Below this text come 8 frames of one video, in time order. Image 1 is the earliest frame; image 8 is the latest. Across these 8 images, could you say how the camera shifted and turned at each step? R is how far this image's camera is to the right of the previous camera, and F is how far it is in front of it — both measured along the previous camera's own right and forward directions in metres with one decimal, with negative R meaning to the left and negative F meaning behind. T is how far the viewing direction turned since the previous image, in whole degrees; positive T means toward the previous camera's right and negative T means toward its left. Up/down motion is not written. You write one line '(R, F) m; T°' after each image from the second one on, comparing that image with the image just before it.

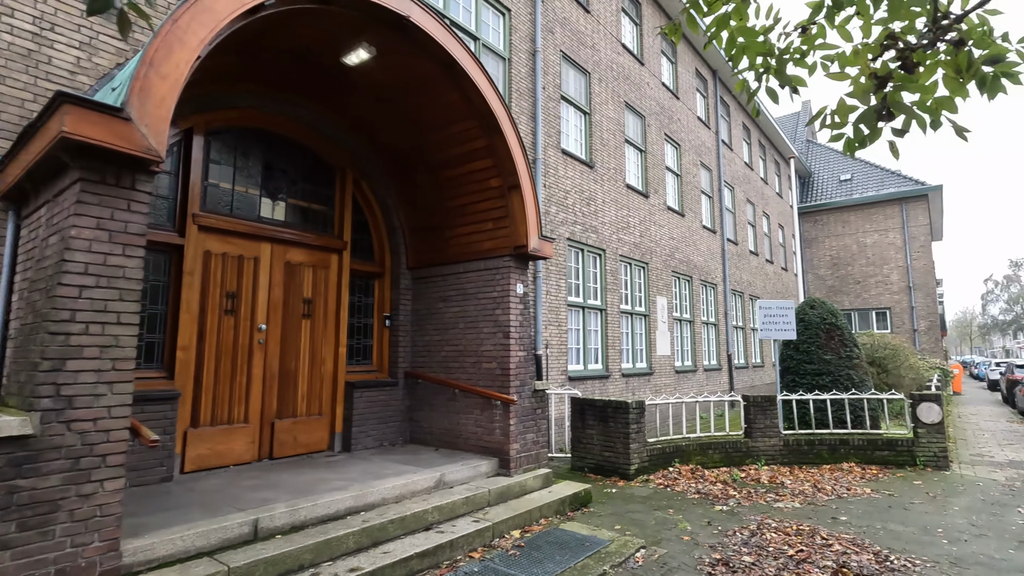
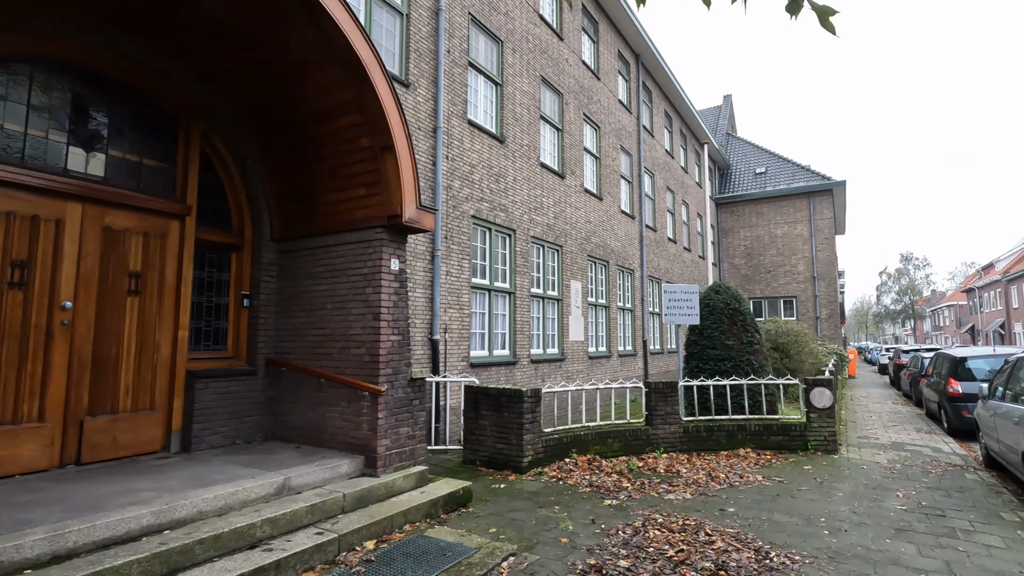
(+0.7, +0.6) m; +7°
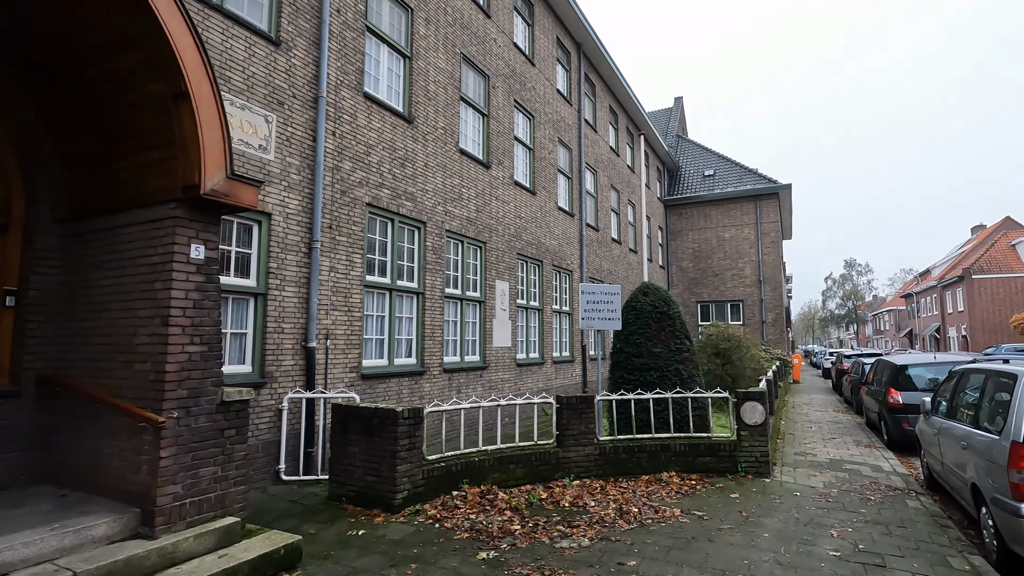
(+1.0, +1.2) m; +4°
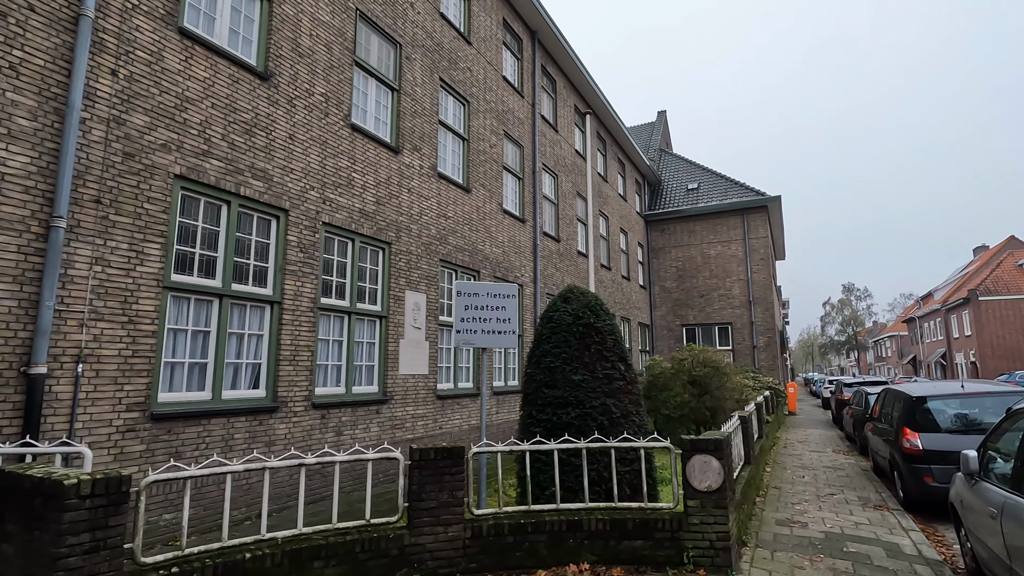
(+1.6, +2.5) m; 0°
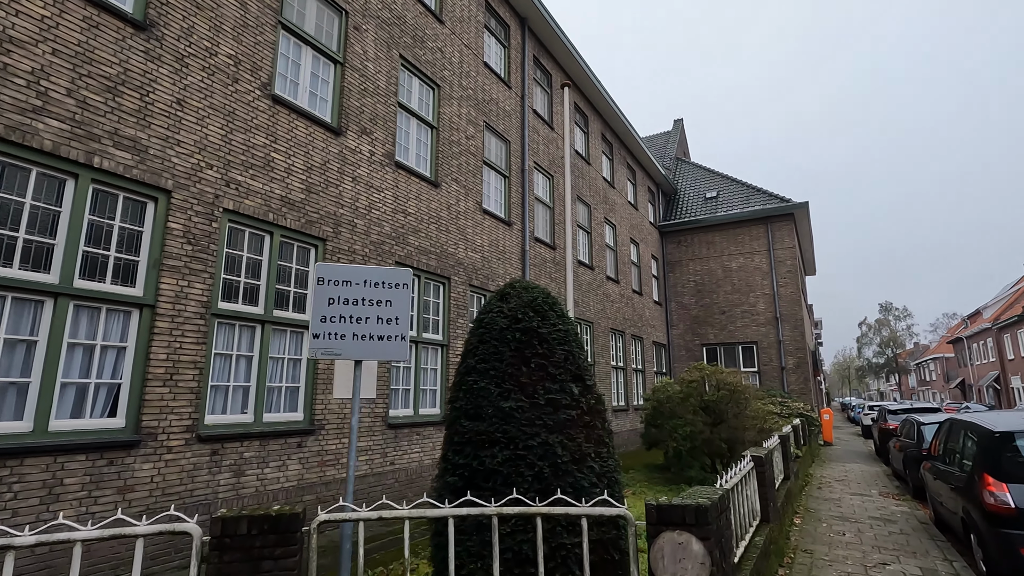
(+1.0, +1.8) m; -3°
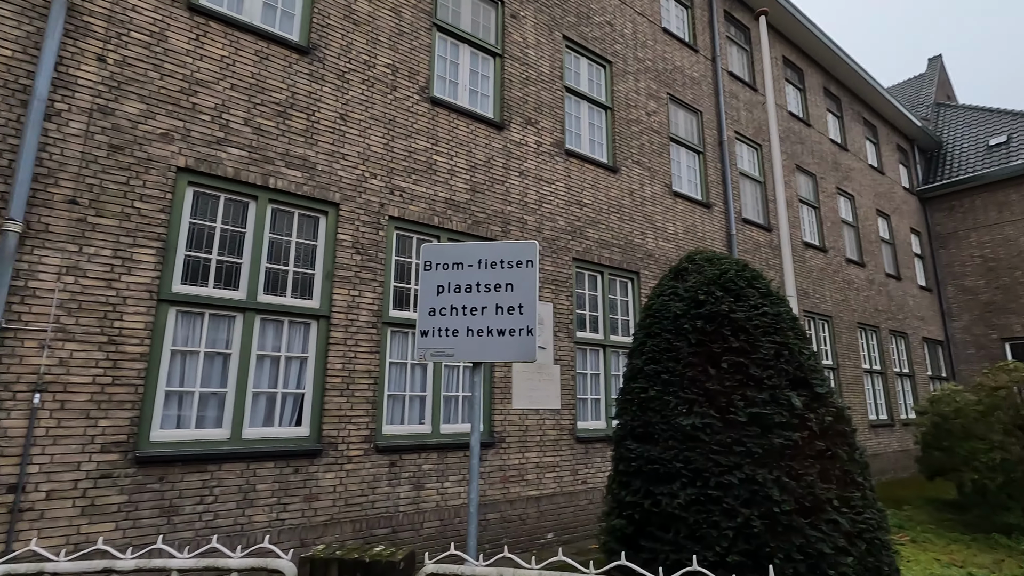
(+0.2, +1.1) m; -22°
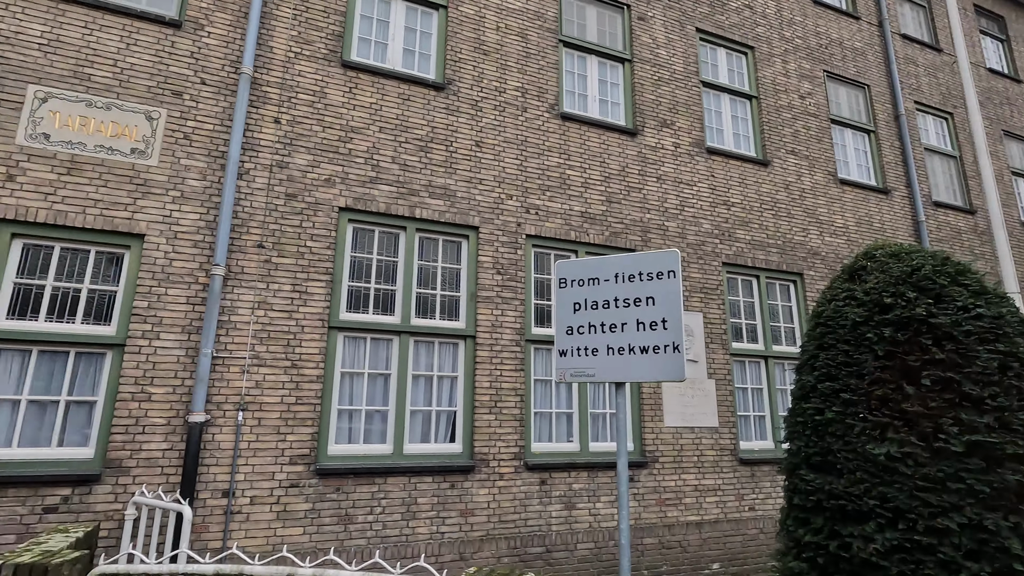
(0.0, +0.1) m; -15°
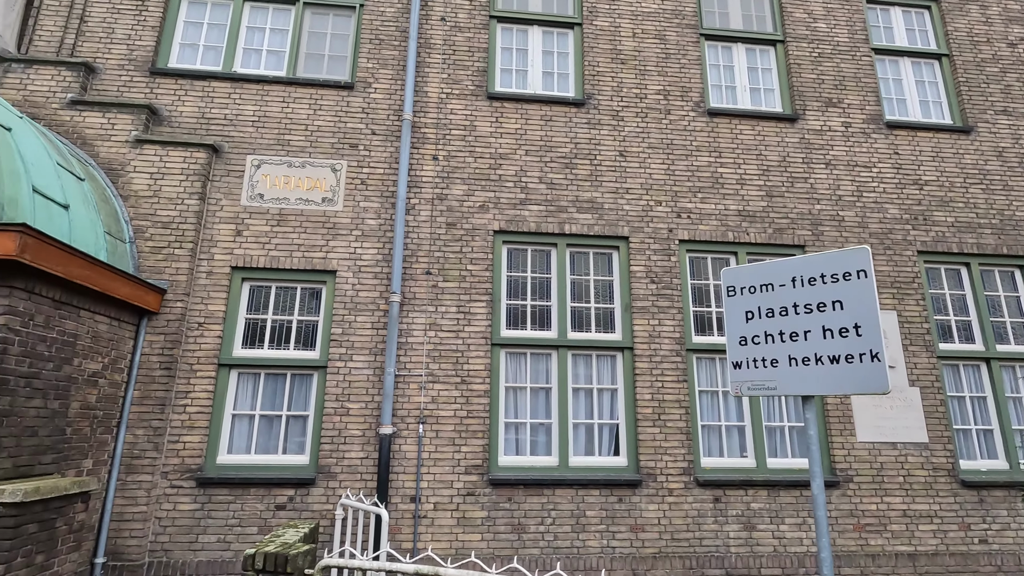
(-0.1, -0.1) m; -16°
